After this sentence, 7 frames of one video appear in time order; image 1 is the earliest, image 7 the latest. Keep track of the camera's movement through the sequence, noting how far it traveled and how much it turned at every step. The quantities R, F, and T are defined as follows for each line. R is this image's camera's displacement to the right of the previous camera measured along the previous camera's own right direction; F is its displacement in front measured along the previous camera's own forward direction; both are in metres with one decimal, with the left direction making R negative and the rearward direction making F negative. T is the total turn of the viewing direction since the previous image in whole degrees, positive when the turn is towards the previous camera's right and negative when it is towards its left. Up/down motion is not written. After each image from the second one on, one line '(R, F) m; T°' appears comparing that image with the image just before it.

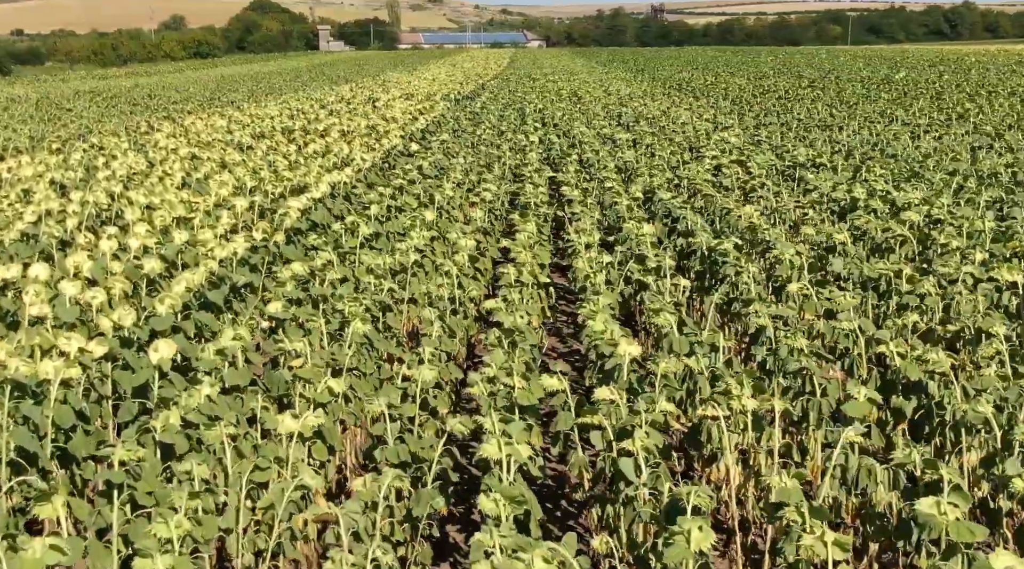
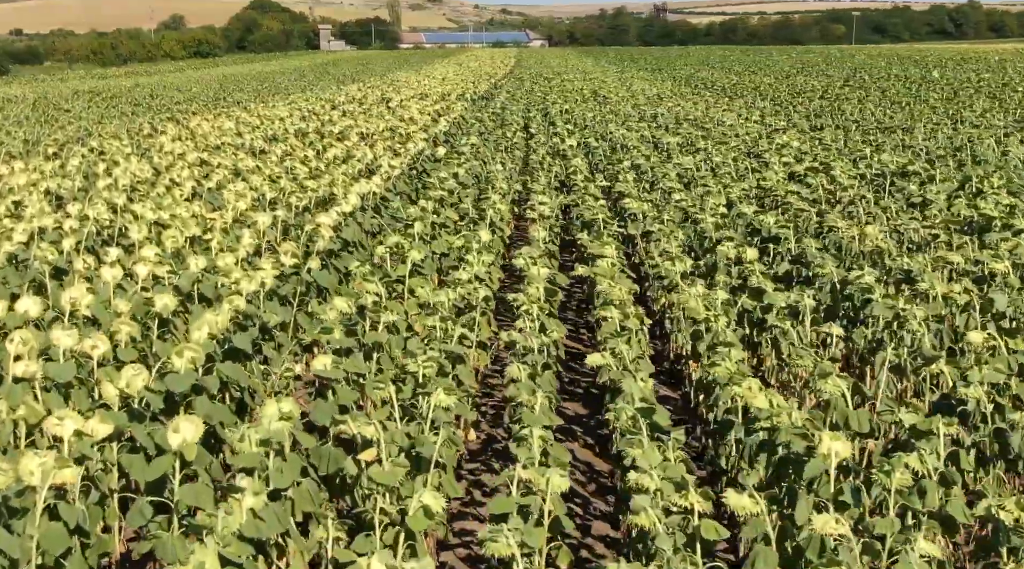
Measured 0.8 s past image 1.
(-0.5, +1.8) m; 0°
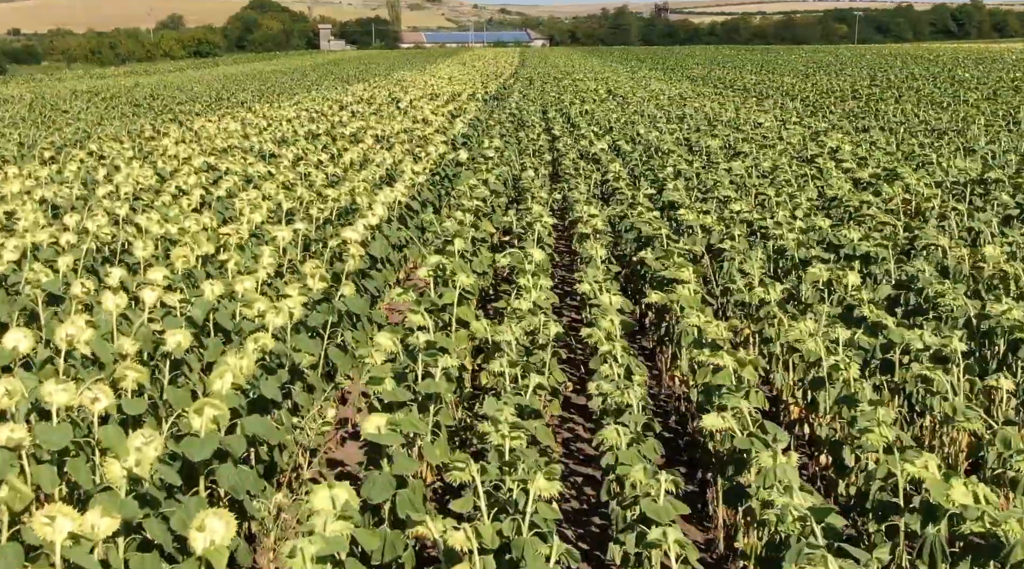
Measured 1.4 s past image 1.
(-0.4, +1.3) m; 0°
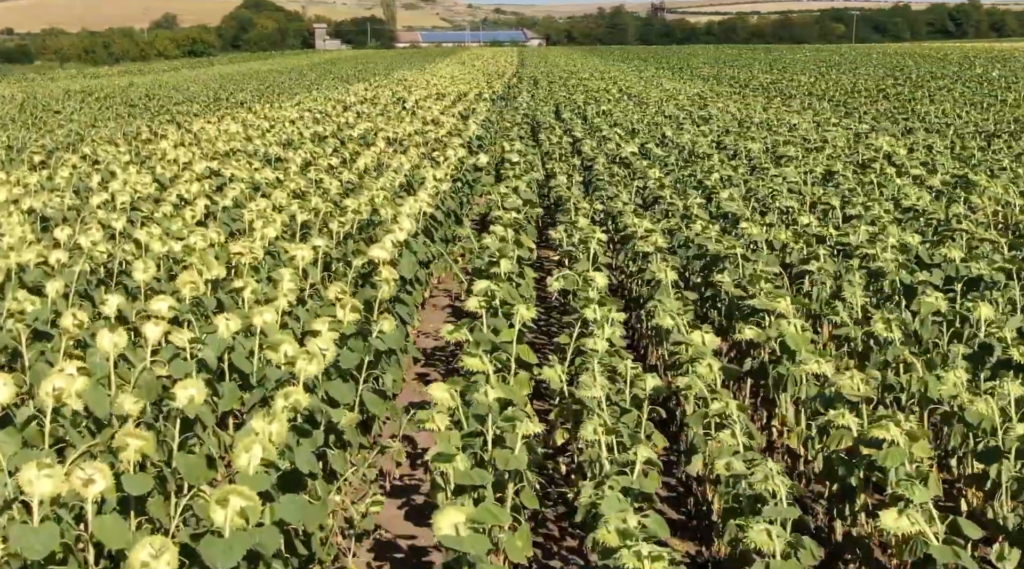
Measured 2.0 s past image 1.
(-0.4, +1.3) m; 0°
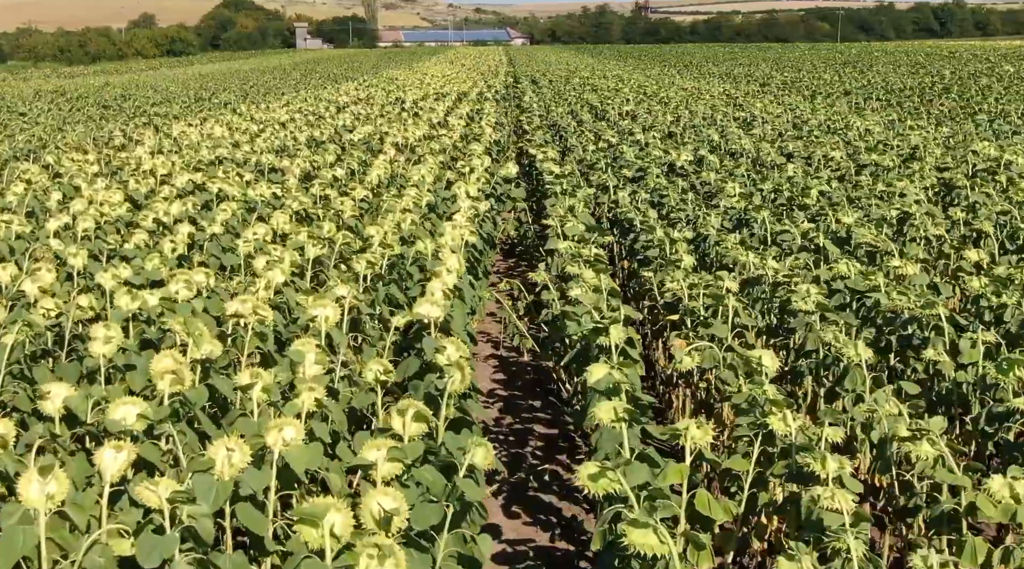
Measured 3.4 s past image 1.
(-0.6, +2.6) m; +1°
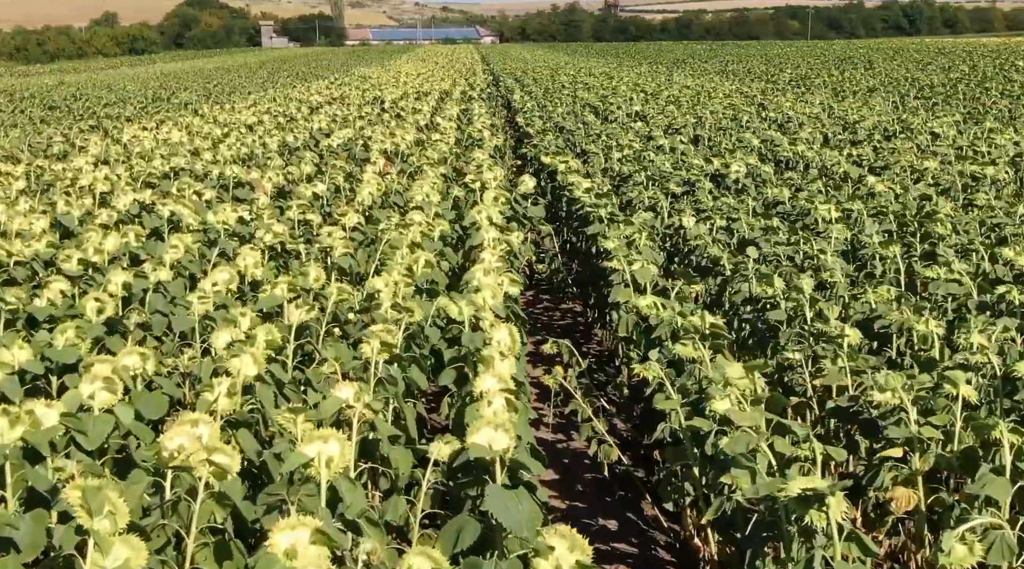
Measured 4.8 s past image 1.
(-0.5, +2.7) m; +1°
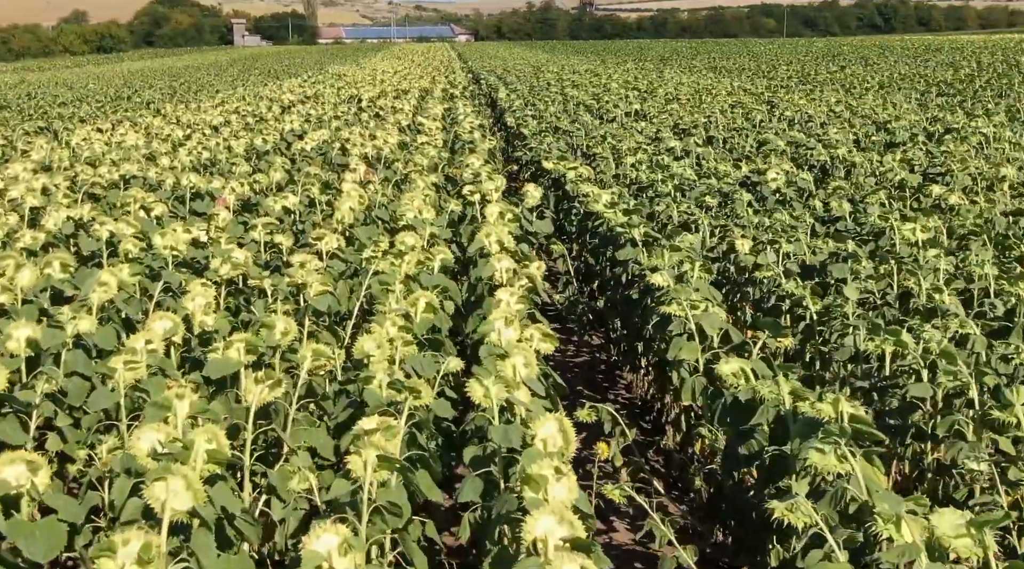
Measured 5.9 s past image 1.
(-0.2, +1.8) m; +1°
